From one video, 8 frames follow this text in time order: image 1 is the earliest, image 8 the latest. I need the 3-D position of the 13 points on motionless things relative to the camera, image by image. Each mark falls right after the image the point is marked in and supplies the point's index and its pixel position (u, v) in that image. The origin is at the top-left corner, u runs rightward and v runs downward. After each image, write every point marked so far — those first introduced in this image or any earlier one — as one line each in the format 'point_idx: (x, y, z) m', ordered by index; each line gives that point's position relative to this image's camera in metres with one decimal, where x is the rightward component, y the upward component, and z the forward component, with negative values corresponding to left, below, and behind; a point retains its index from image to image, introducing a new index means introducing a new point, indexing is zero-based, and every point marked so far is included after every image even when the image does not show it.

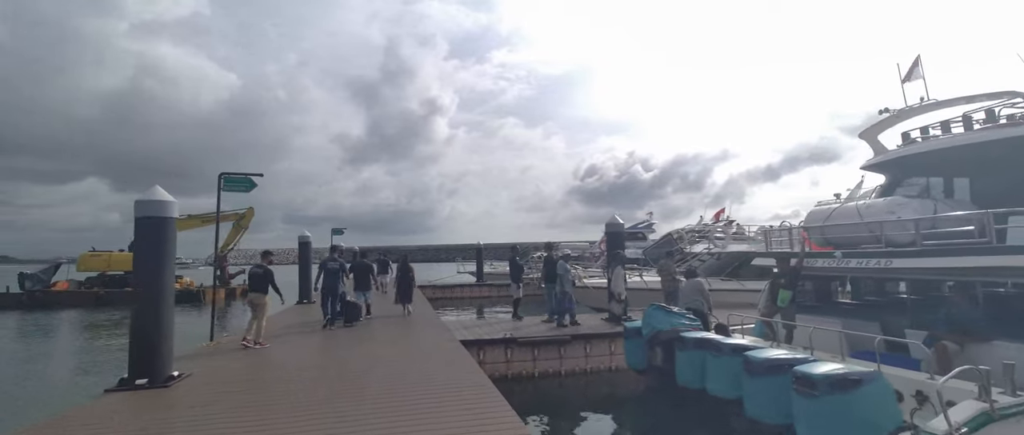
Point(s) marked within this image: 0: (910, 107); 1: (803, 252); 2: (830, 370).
0: (+6.2, +1.7, +9.1) m
1: (+4.2, -0.5, +8.5) m
2: (+2.8, -1.3, +5.2) m
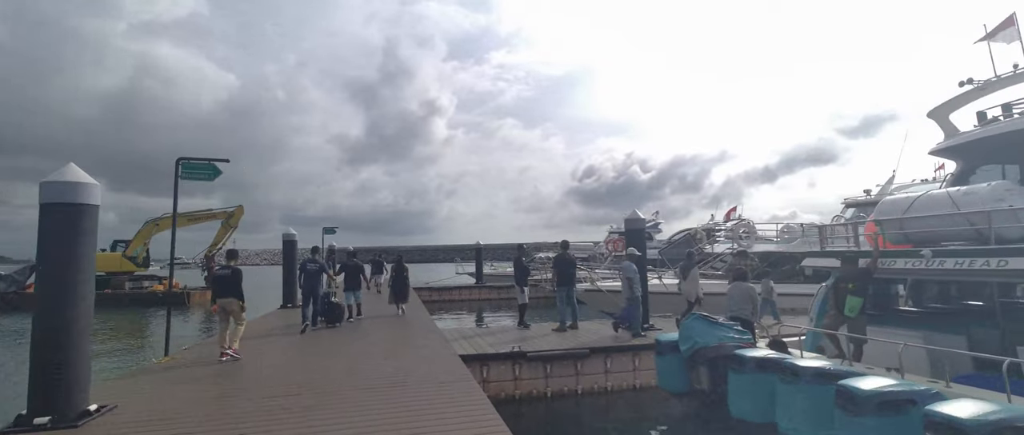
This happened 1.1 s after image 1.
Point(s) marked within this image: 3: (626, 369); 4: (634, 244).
0: (+6.3, +1.8, +7.7) m
1: (+4.3, -0.4, +7.0) m
2: (+3.0, -1.2, +3.7) m
3: (+1.7, -2.2, +8.6) m
4: (+2.2, -0.5, +10.4) m
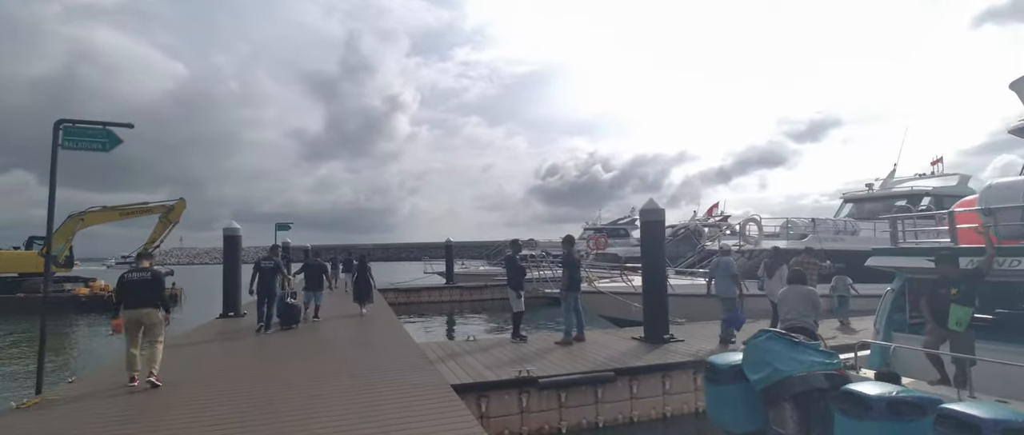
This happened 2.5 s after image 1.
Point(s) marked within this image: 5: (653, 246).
0: (+6.4, +1.9, +6.3) m
1: (+4.5, -0.3, +5.5) m
2: (+3.3, -1.1, +2.1) m
3: (+1.7, -2.1, +6.9) m
4: (+2.1, -0.3, +8.8) m
5: (+2.1, -0.4, +8.8) m
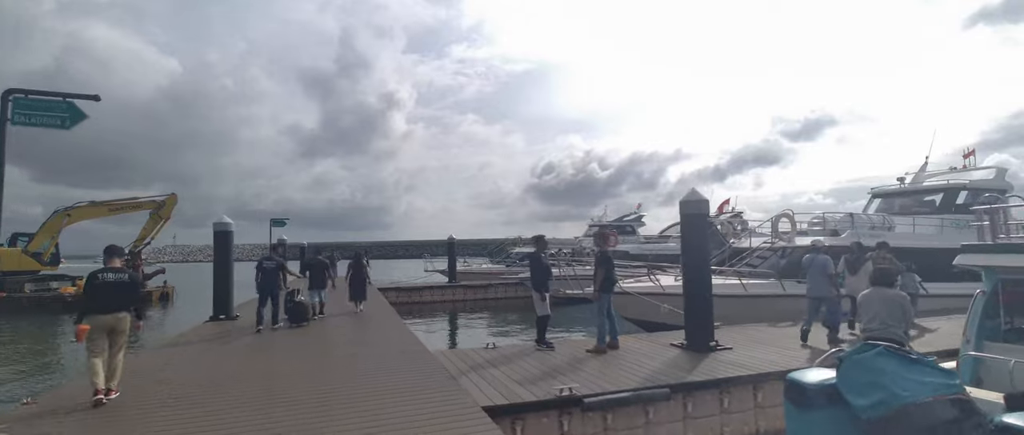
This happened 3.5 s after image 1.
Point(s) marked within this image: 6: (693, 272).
0: (+6.8, +2.0, +5.3) m
1: (+4.8, -0.2, +4.5) m
2: (+3.7, -1.0, +1.1) m
3: (+2.0, -2.0, +5.9) m
4: (+2.4, -0.2, +7.8) m
5: (+2.4, -0.3, +7.8) m
6: (+2.4, -0.7, +7.8) m
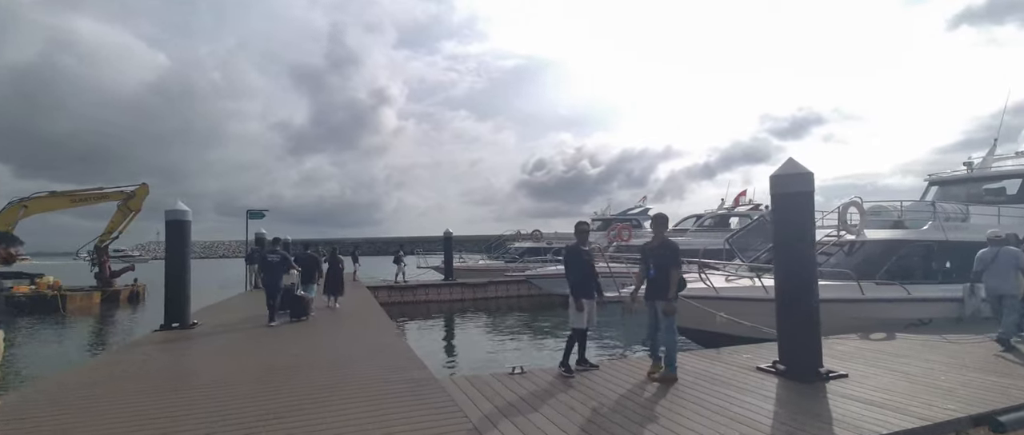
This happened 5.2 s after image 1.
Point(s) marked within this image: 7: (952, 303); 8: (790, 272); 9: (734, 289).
0: (+7.2, +2.2, +3.4) m
1: (+5.2, 0.0, +2.5) m
2: (+4.1, -0.9, -0.9) m
3: (+2.4, -1.8, +3.9) m
4: (+2.8, 0.0, +5.8) m
5: (+2.8, -0.1, +5.8) m
6: (+2.7, -0.5, +5.8) m
7: (+8.4, -1.7, +11.3) m
8: (+2.7, -0.5, +5.8) m
9: (+3.4, -1.1, +9.1) m
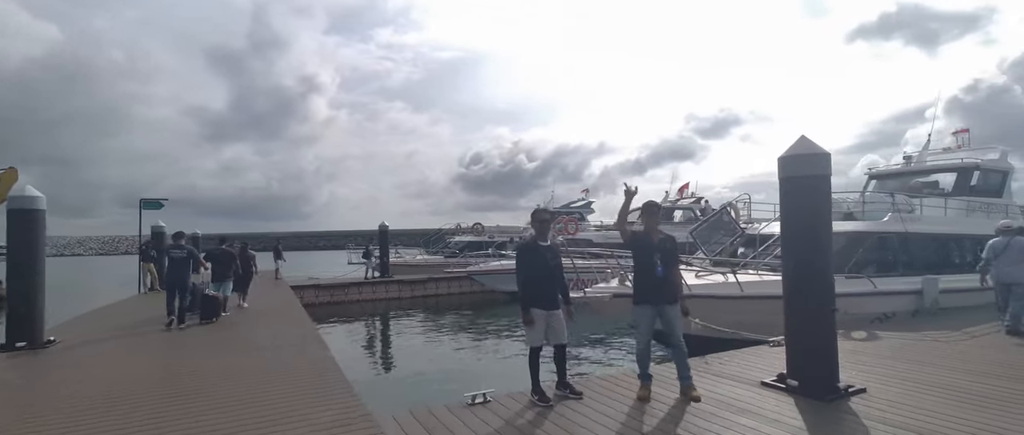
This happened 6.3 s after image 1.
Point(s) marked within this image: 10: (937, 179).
0: (+7.1, +2.3, +2.9) m
1: (+5.2, +0.1, +1.9) m
2: (+4.5, -0.8, -1.6) m
3: (+2.2, -1.7, +3.0) m
4: (+2.4, +0.1, +4.8) m
5: (+2.4, 0.0, +4.8) m
6: (+2.4, -0.4, +4.9) m
7: (+7.5, -1.5, +11.0) m
8: (+2.4, -0.4, +4.8) m
9: (+2.7, -1.0, +8.2) m
10: (+11.3, +1.0, +15.8) m
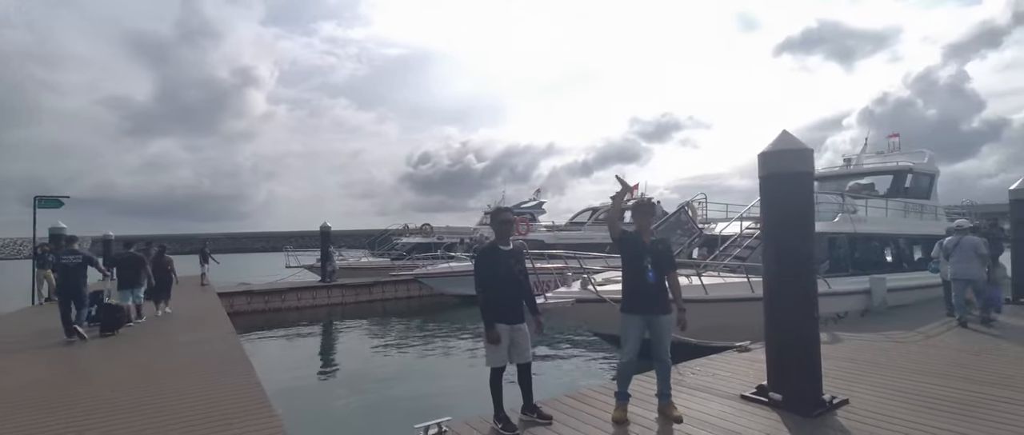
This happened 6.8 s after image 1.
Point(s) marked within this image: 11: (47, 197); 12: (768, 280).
0: (+6.9, +2.3, +2.9) m
1: (+5.1, +0.1, +1.8) m
2: (+4.7, -0.8, -1.8) m
3: (+2.1, -1.7, +2.6) m
4: (+2.1, +0.1, +4.5) m
5: (+2.1, 0.0, +4.5) m
6: (+2.1, -0.4, +4.5) m
7: (+6.6, -1.5, +11.0) m
8: (+2.1, -0.4, +4.5) m
9: (+2.1, -1.0, +7.9) m
10: (+10.0, +1.0, +16.2) m
11: (-10.1, +0.5, +13.4) m
12: (+2.0, -0.5, +4.5) m
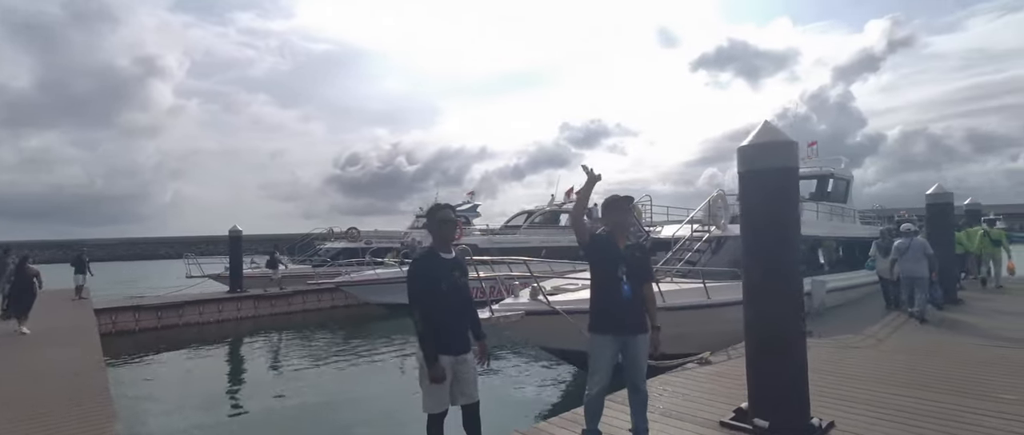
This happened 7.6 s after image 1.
0: (+6.7, +2.3, +2.9) m
1: (+5.0, +0.1, +1.6) m
2: (+5.0, -0.8, -2.0) m
3: (+1.9, -1.7, +2.0) m
4: (+1.7, +0.1, +3.9) m
5: (+1.7, 0.0, +3.9) m
6: (+1.7, -0.4, +3.9) m
7: (+5.4, -1.5, +10.9) m
8: (+1.7, -0.4, +3.9) m
9: (+1.4, -1.0, +7.3) m
10: (+8.3, +0.9, +16.4) m
11: (-11.4, +0.4, +11.4) m
12: (+1.6, -0.5, +4.0) m
